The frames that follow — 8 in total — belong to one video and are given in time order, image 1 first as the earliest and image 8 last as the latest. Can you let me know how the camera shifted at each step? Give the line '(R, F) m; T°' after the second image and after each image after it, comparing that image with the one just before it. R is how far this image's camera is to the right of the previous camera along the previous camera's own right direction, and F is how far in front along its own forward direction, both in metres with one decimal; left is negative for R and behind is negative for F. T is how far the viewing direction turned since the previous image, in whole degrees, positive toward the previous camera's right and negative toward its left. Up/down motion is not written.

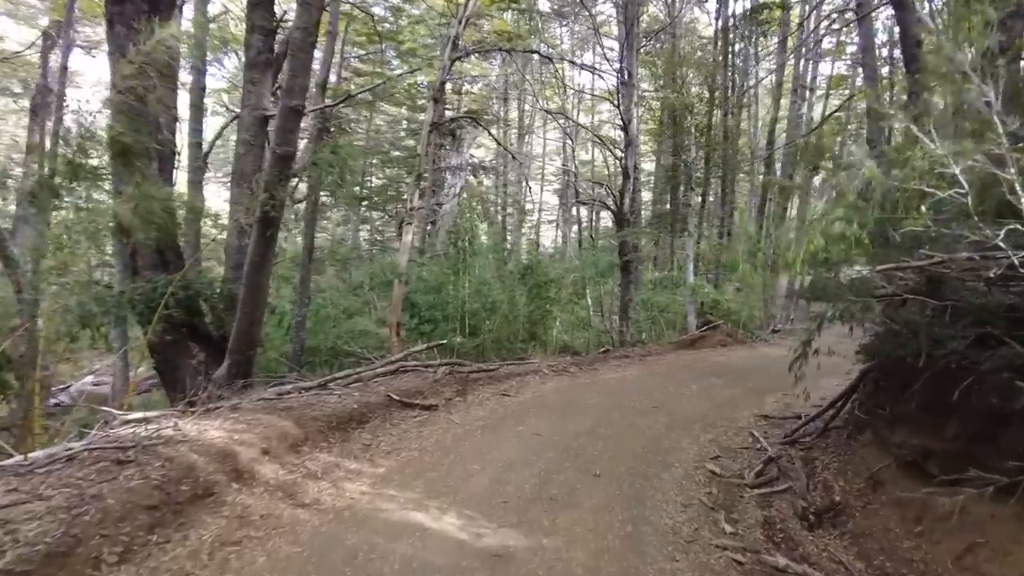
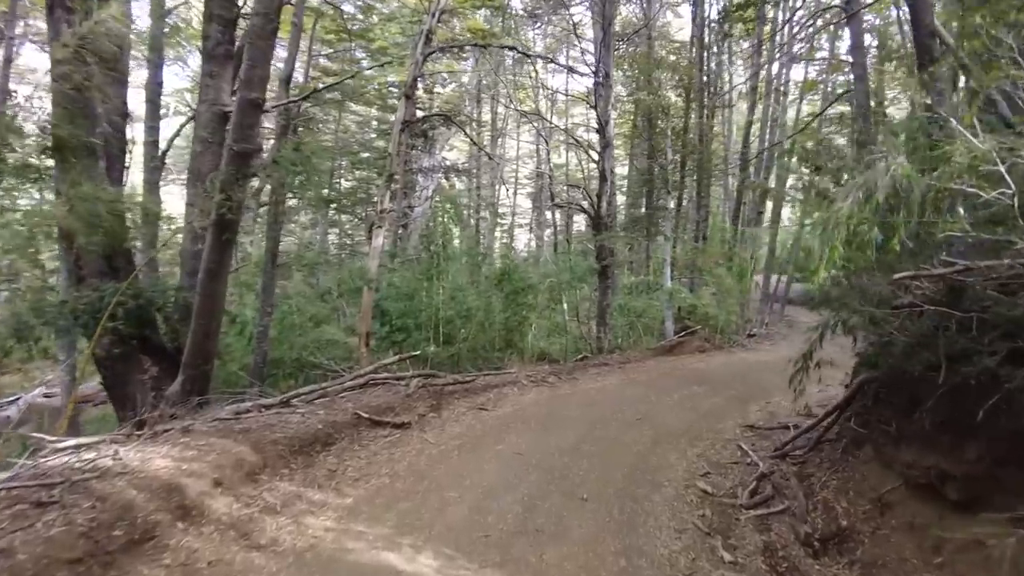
(-0.1, +0.4) m; +3°
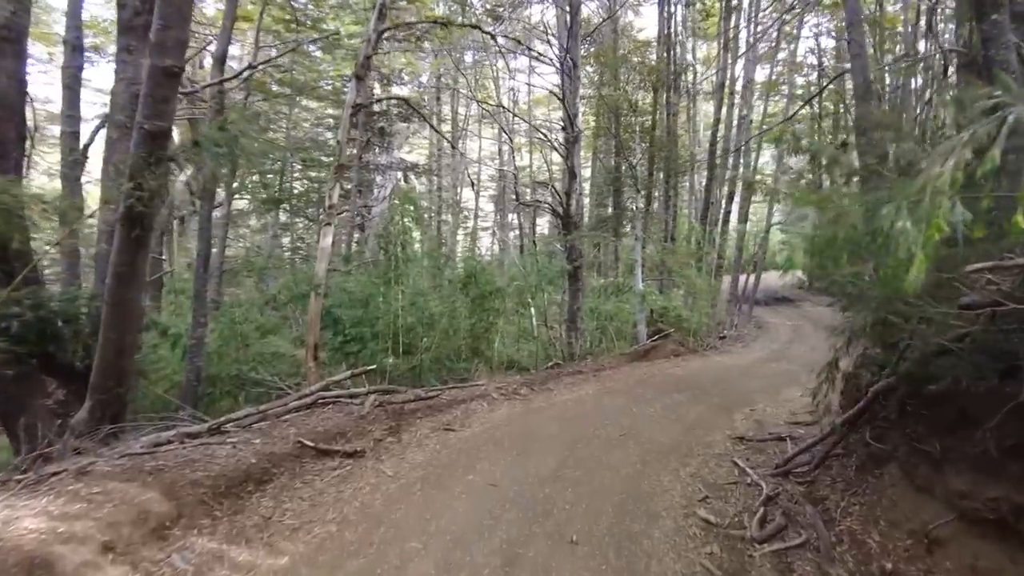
(-0.1, +0.7) m; +3°
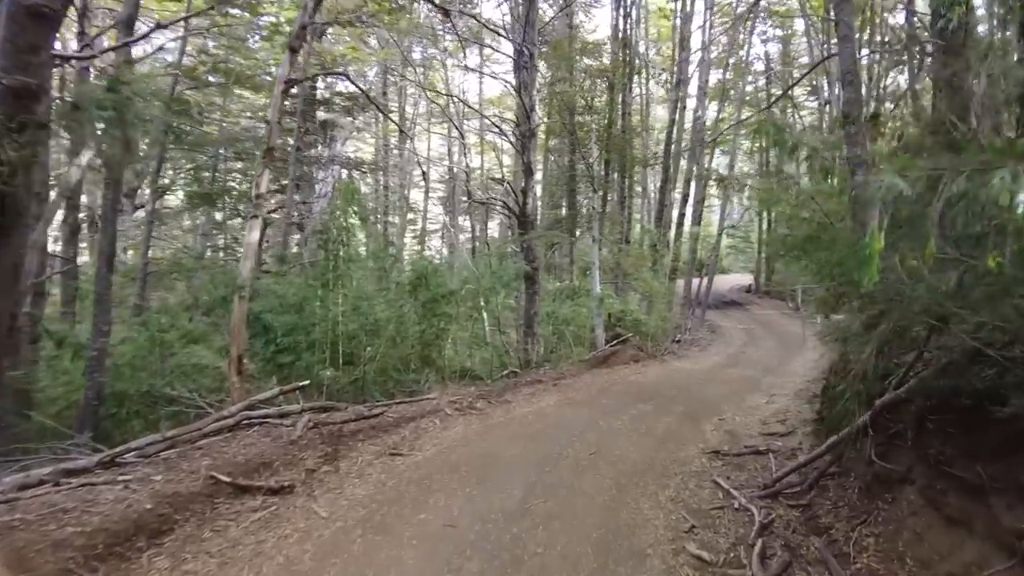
(-0.1, +0.7) m; +5°
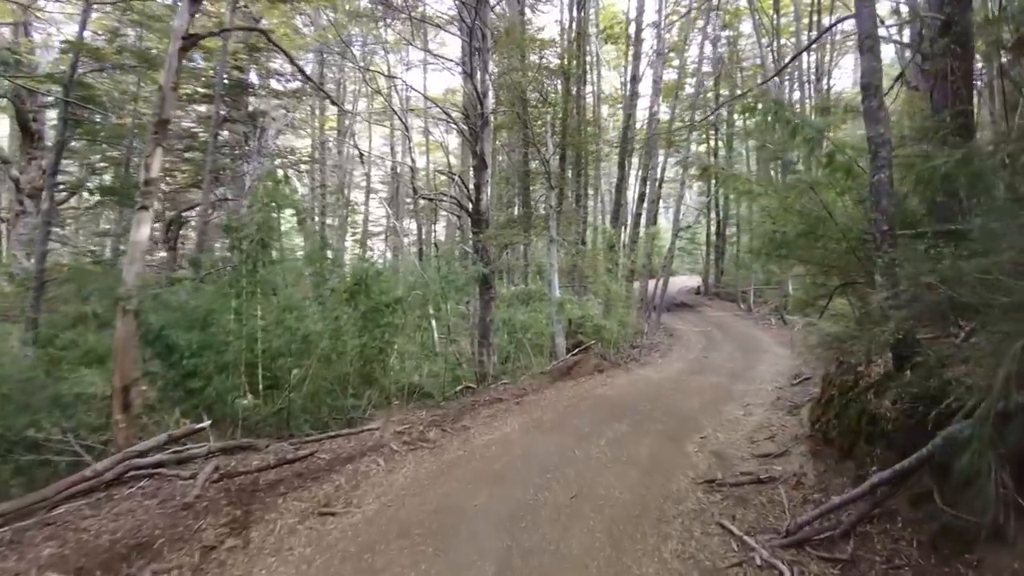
(-0.1, +1.0) m; +5°
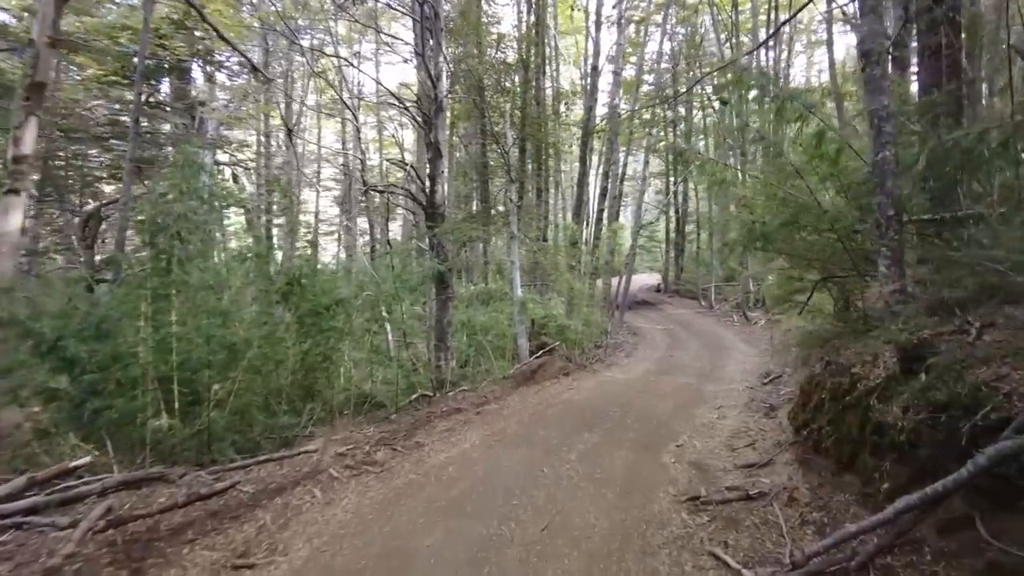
(0.0, +0.7) m; +4°
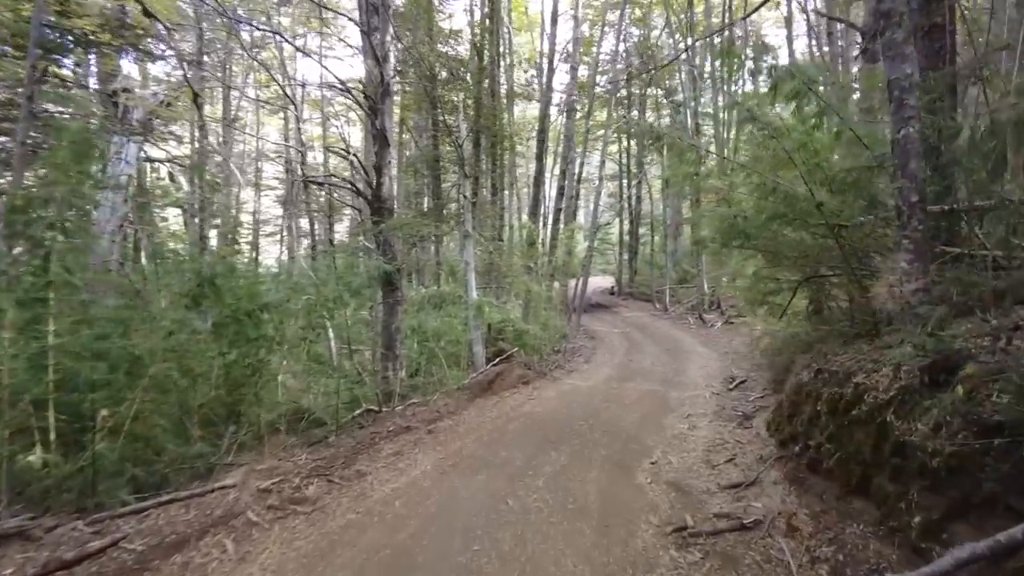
(0.0, +0.7) m; +4°
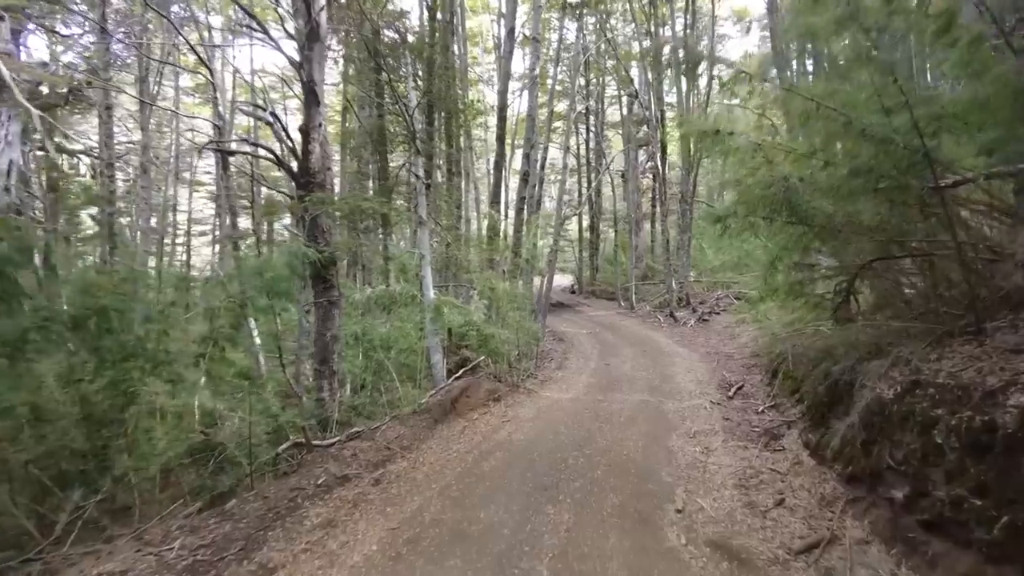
(-0.2, +1.6) m; +4°
